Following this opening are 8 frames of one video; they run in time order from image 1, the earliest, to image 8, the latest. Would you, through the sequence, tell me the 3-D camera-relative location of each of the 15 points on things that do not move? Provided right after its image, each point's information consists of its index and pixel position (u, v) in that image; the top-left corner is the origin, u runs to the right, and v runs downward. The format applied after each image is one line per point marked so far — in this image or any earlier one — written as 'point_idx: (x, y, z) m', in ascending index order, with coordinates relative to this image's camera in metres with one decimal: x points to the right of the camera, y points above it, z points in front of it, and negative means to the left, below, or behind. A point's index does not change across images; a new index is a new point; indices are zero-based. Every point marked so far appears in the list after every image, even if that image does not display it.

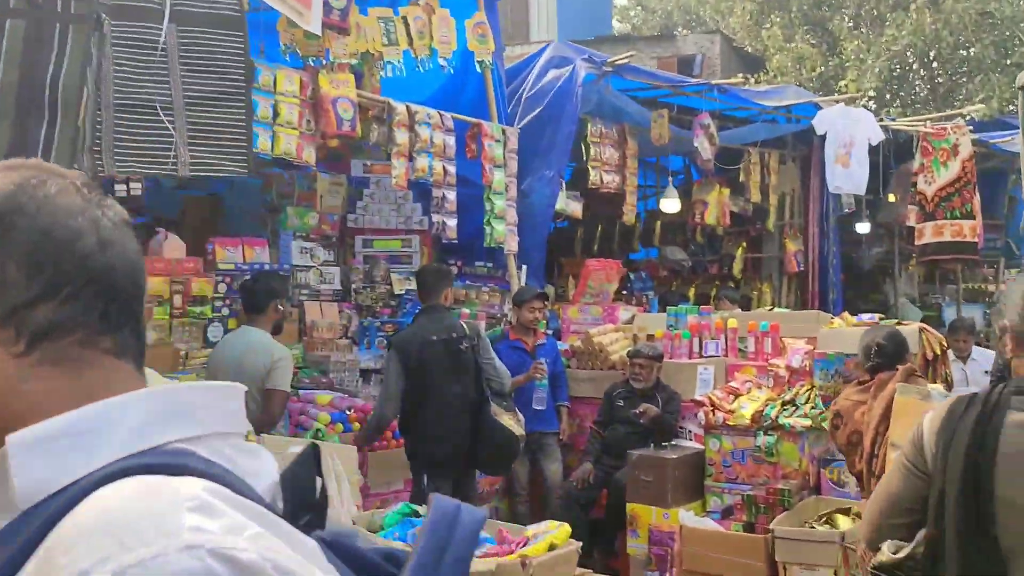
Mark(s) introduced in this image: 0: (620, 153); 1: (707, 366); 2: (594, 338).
0: (+0.8, +1.0, +6.7) m
1: (+1.1, -0.4, +5.0) m
2: (+0.5, -0.3, +5.3) m
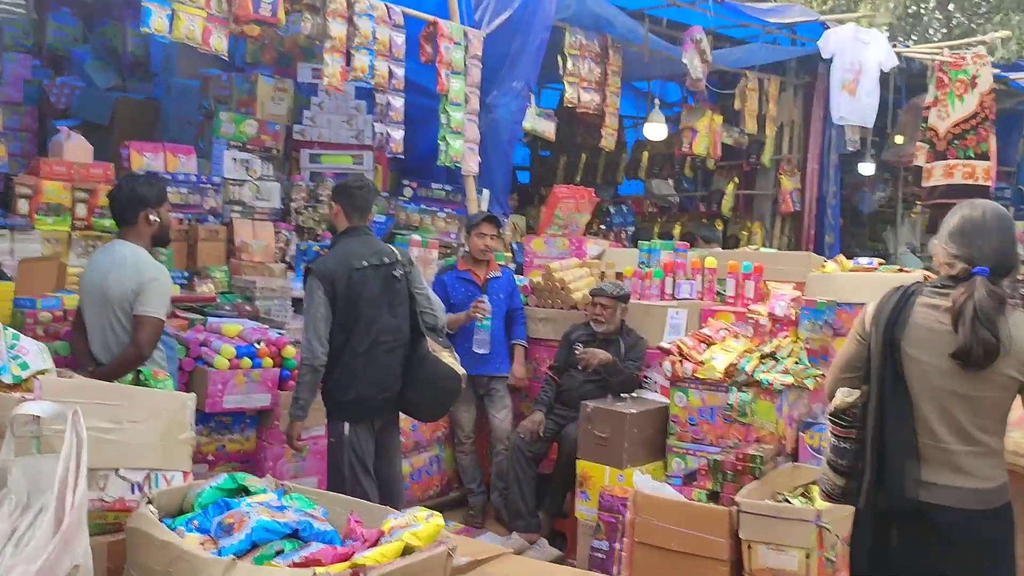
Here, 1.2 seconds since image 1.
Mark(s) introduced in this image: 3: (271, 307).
0: (+0.6, +1.4, +6.0) m
1: (+0.8, -0.1, +4.4) m
2: (+0.2, +0.1, +4.7) m
3: (-1.3, -0.1, +4.8) m
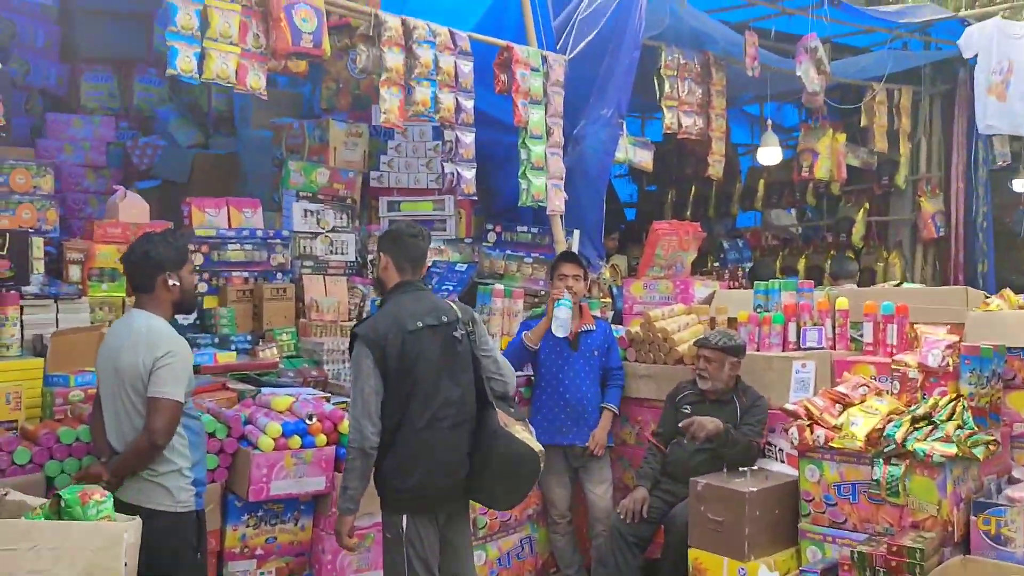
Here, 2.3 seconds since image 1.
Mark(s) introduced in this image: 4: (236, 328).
0: (+1.1, +1.1, +5.3) m
1: (+1.2, -0.3, +3.7) m
2: (+0.6, -0.2, +4.1) m
3: (-0.8, -0.4, +4.4) m
4: (-1.3, -0.2, +4.4) m
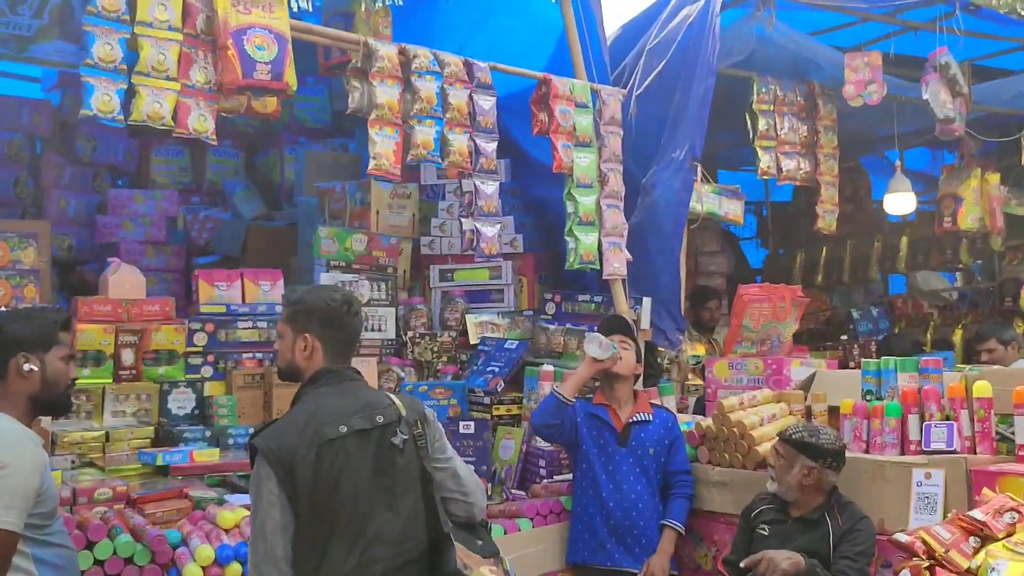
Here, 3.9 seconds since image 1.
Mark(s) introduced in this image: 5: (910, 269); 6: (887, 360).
0: (+1.4, +0.8, +4.4) m
1: (+1.2, -0.5, +2.7) m
2: (+0.7, -0.4, +3.2) m
3: (-0.6, -0.7, +3.7) m
4: (-1.1, -0.5, +3.8) m
5: (+2.7, +0.1, +6.2) m
6: (+1.2, -0.2, +3.1) m
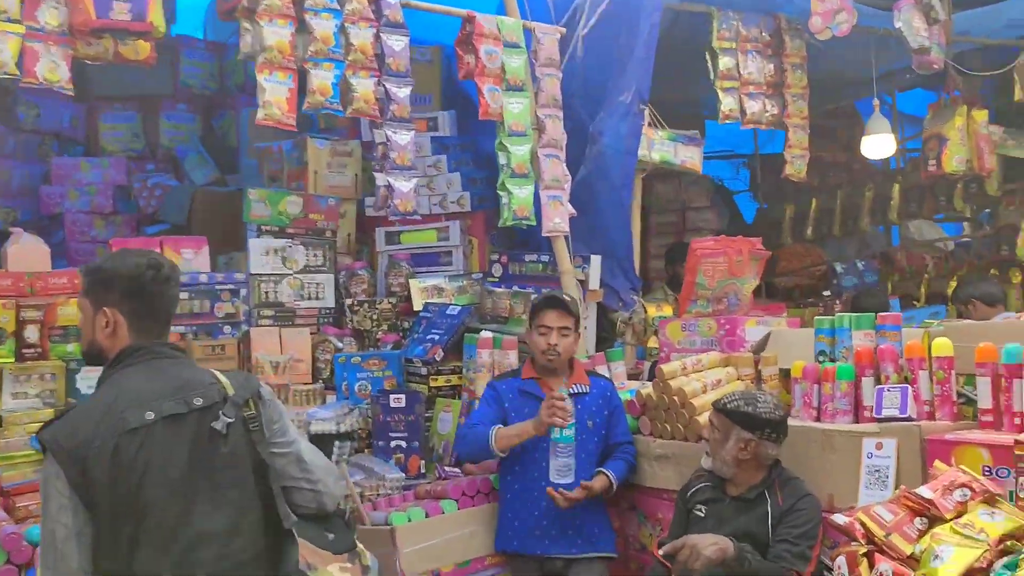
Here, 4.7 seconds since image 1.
0: (+1.2, +1.0, +4.1) m
1: (+1.0, -0.4, +2.4) m
2: (+0.5, -0.3, +2.9) m
3: (-0.9, -0.6, +3.4) m
4: (-1.4, -0.4, +3.5) m
5: (+2.5, +0.4, +5.8) m
6: (+1.0, -0.1, +2.7) m
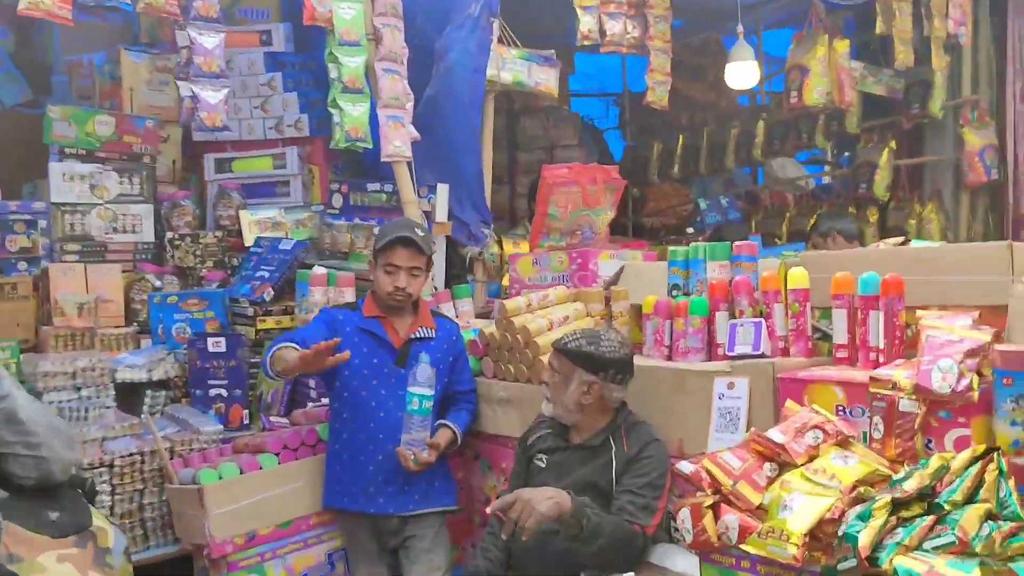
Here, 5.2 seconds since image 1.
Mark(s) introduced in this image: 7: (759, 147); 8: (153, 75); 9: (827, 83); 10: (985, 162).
0: (+0.5, +1.3, +3.8) m
1: (+0.5, -0.2, +2.2) m
2: (0.0, -0.1, +2.6) m
3: (-1.4, -0.4, +3.0) m
4: (-1.9, -0.2, +3.0) m
5: (+1.6, +0.8, +5.8) m
6: (+0.5, +0.1, +2.5) m
7: (+1.5, +0.9, +5.8) m
8: (-1.5, +0.9, +3.9) m
9: (+1.5, +0.9, +4.2) m
10: (+2.3, +0.6, +4.6) m
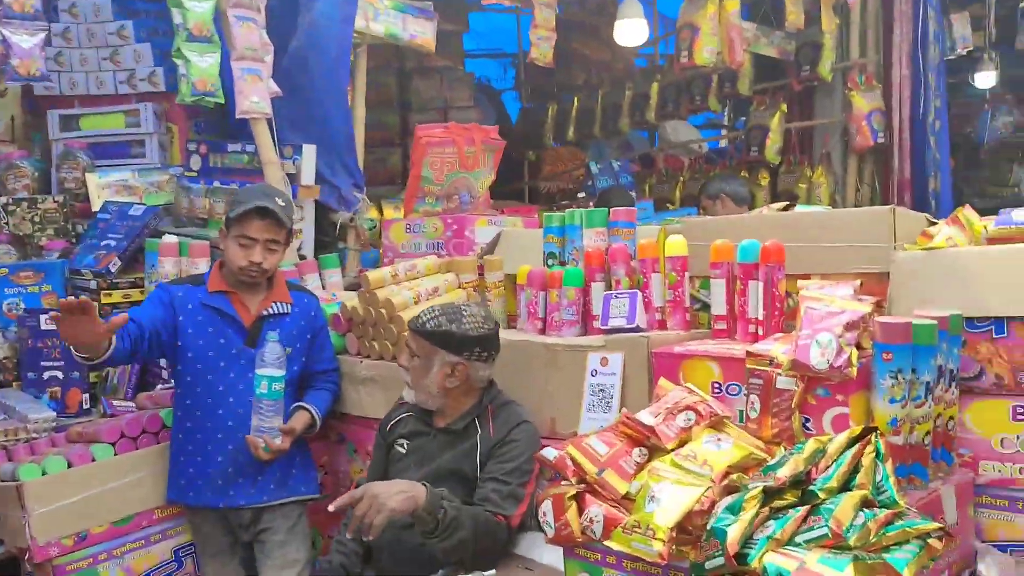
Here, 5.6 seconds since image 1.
0: (0.0, +1.4, +3.6) m
1: (+0.2, -0.2, +2.0) m
2: (-0.3, 0.0, +2.4) m
3: (-1.8, -0.3, +2.7) m
4: (-2.3, -0.1, +2.6) m
5: (+0.9, +1.0, +5.7) m
6: (+0.2, +0.2, +2.4) m
7: (+0.9, +1.1, +5.7) m
8: (-2.0, +1.0, +3.5) m
9: (+0.9, +1.1, +4.1) m
10: (+1.8, +0.8, +4.5) m
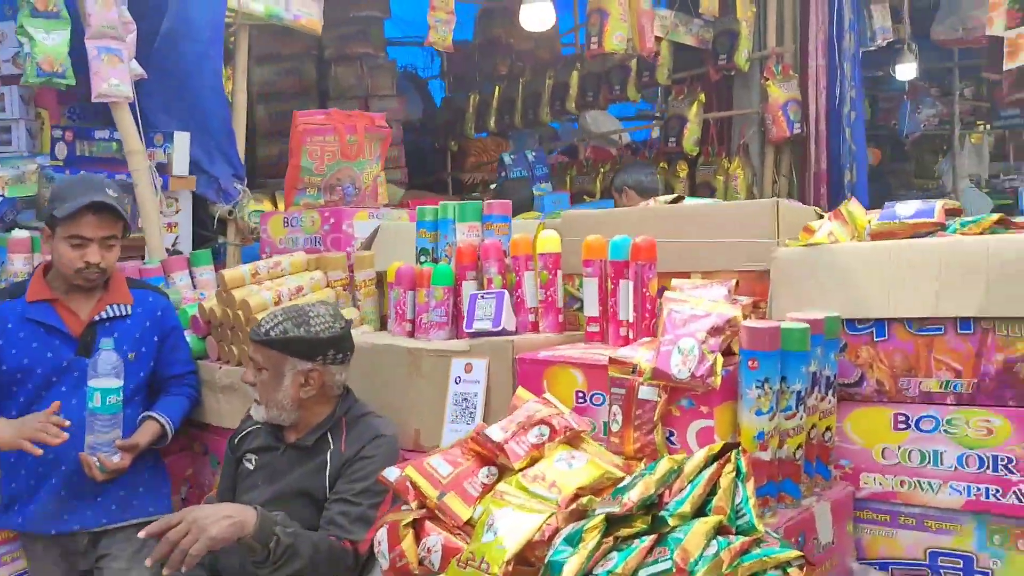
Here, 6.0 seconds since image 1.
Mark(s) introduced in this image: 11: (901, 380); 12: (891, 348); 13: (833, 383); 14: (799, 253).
0: (-0.4, +1.4, +3.4) m
1: (-0.1, -0.2, +1.9) m
2: (-0.7, 0.0, +2.2) m
3: (-2.1, -0.3, +2.4) m
4: (-2.6, -0.1, +2.3) m
5: (+0.4, +1.1, +5.5) m
6: (-0.2, +0.2, +2.2) m
7: (+0.4, +1.1, +5.5) m
8: (-2.4, +1.0, +3.2) m
9: (+0.5, +1.1, +4.0) m
10: (+1.3, +0.8, +4.5) m
11: (+0.7, -0.2, +1.7) m
12: (+0.7, -0.1, +1.7) m
13: (+0.6, -0.2, +1.6) m
14: (+0.6, +0.1, +1.8) m
